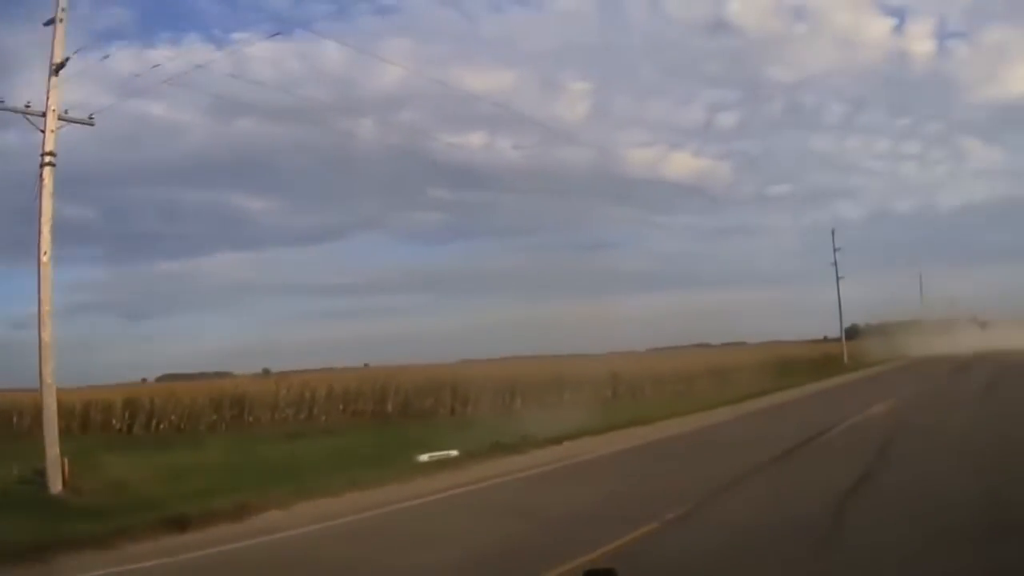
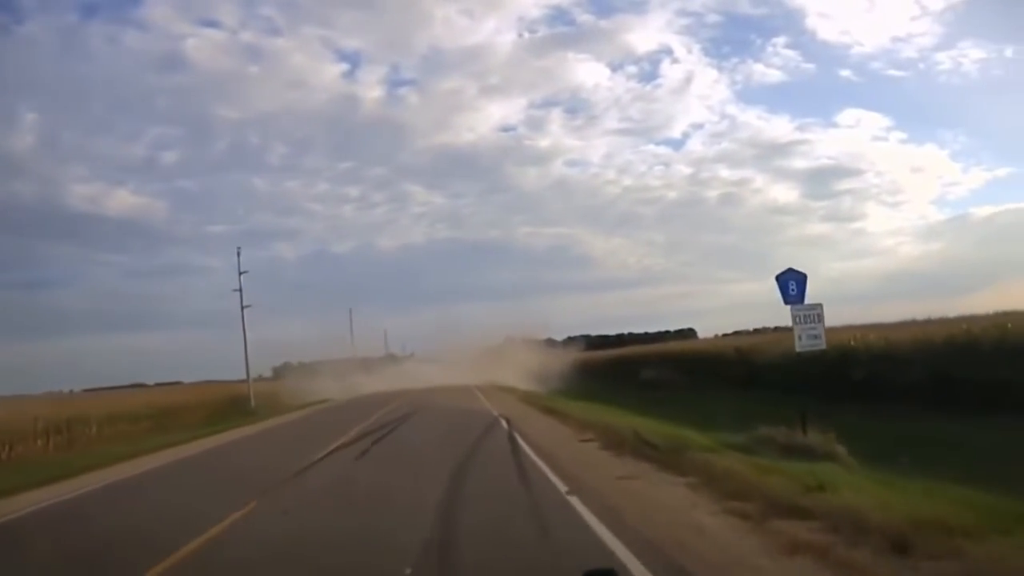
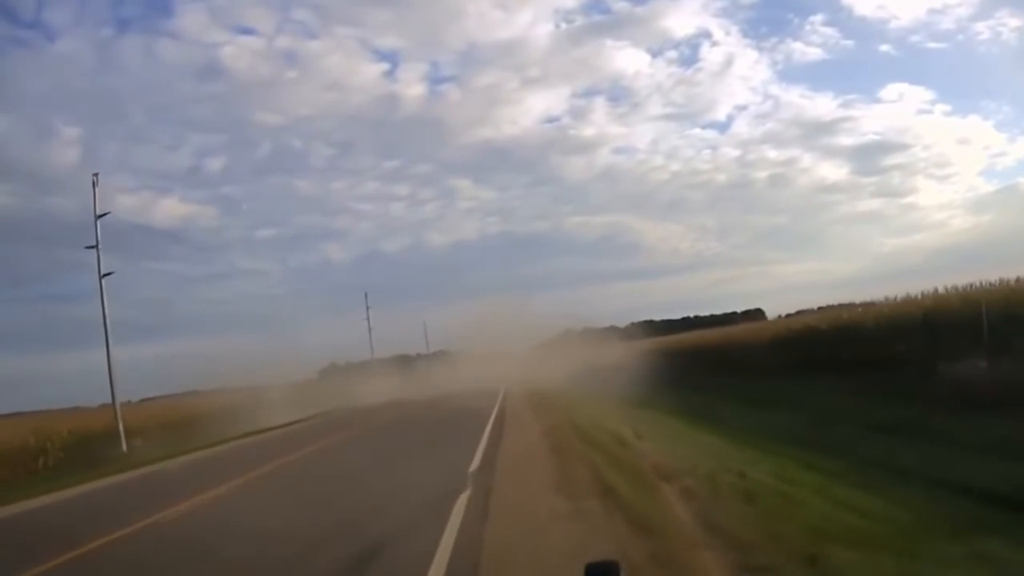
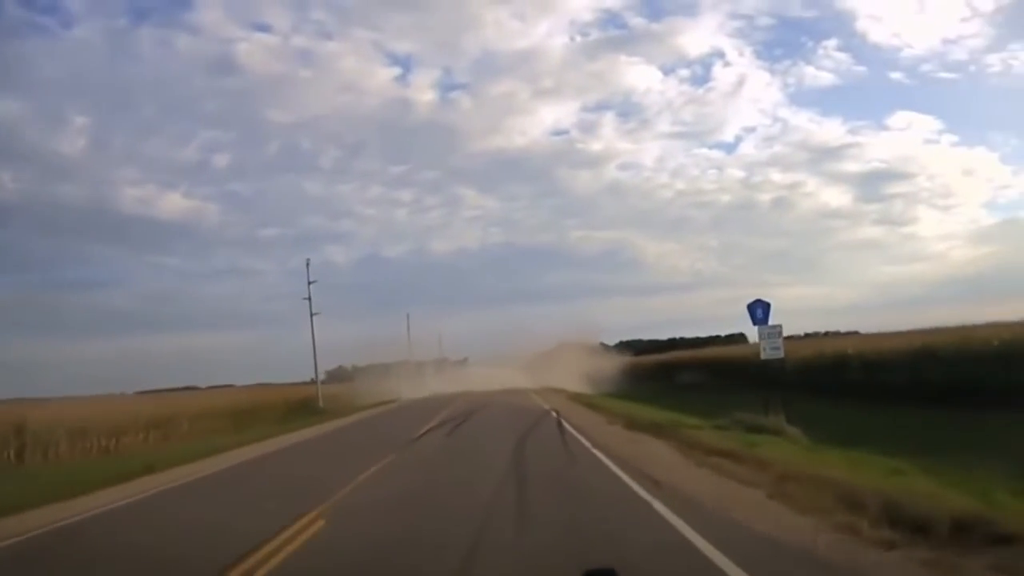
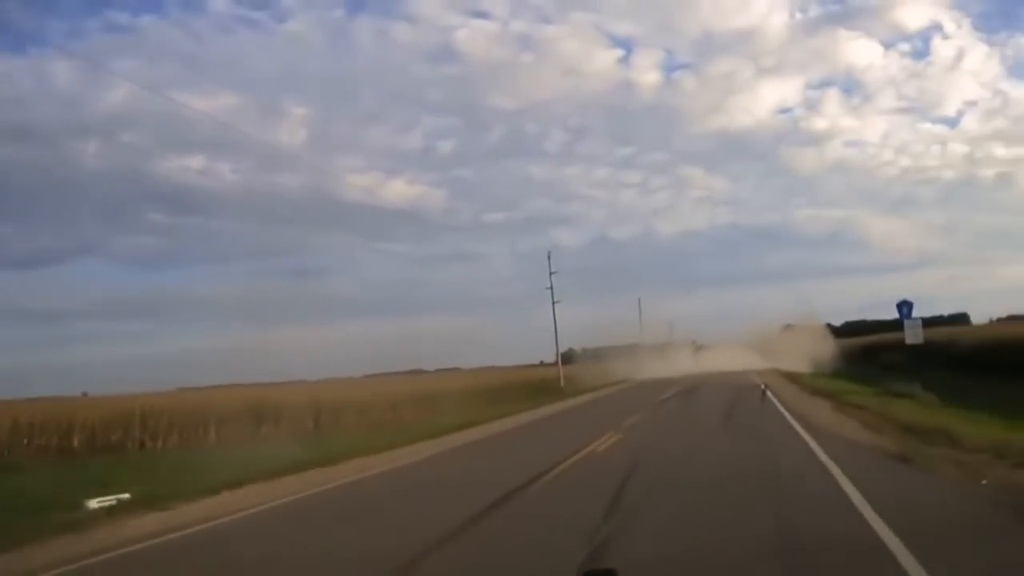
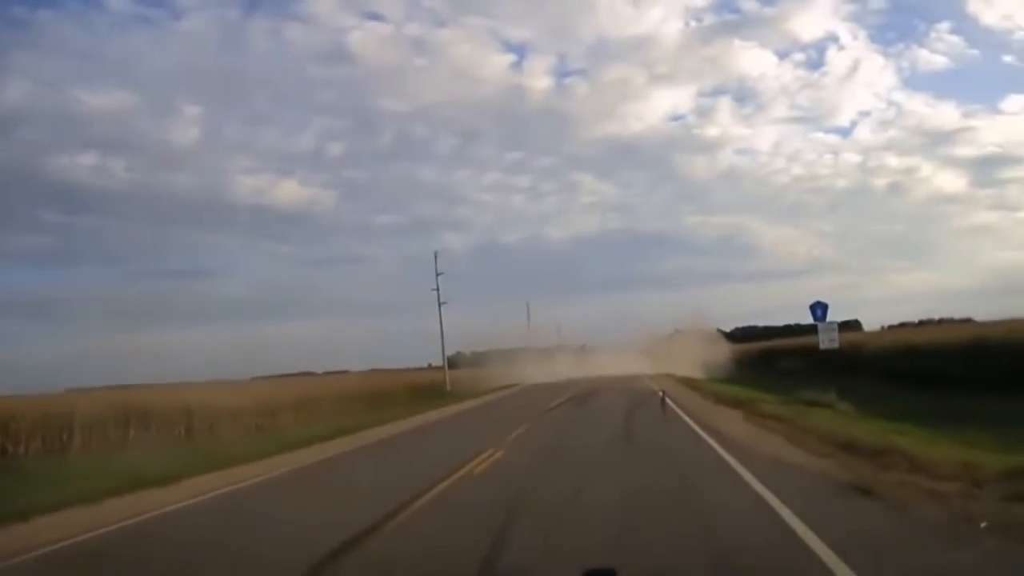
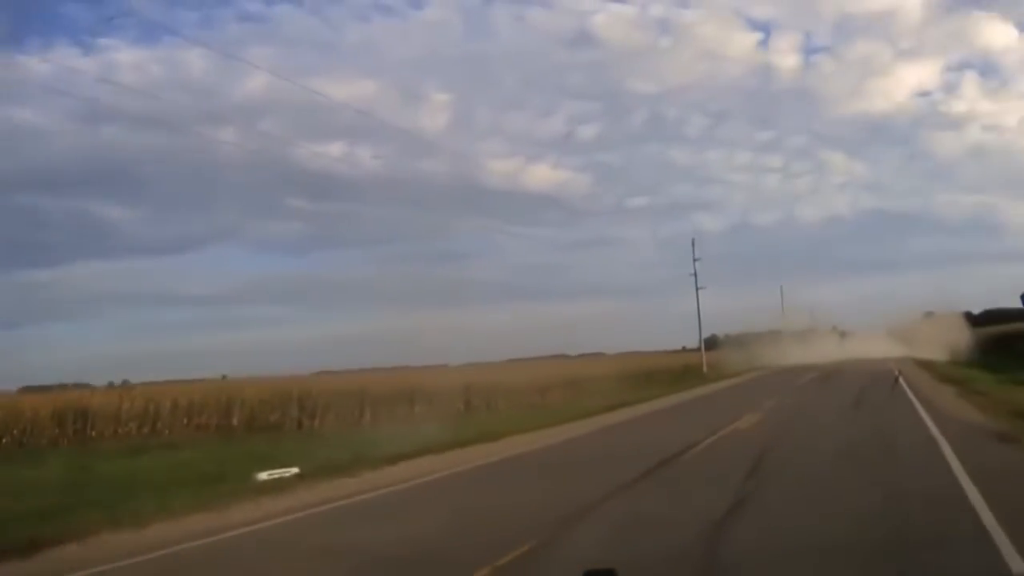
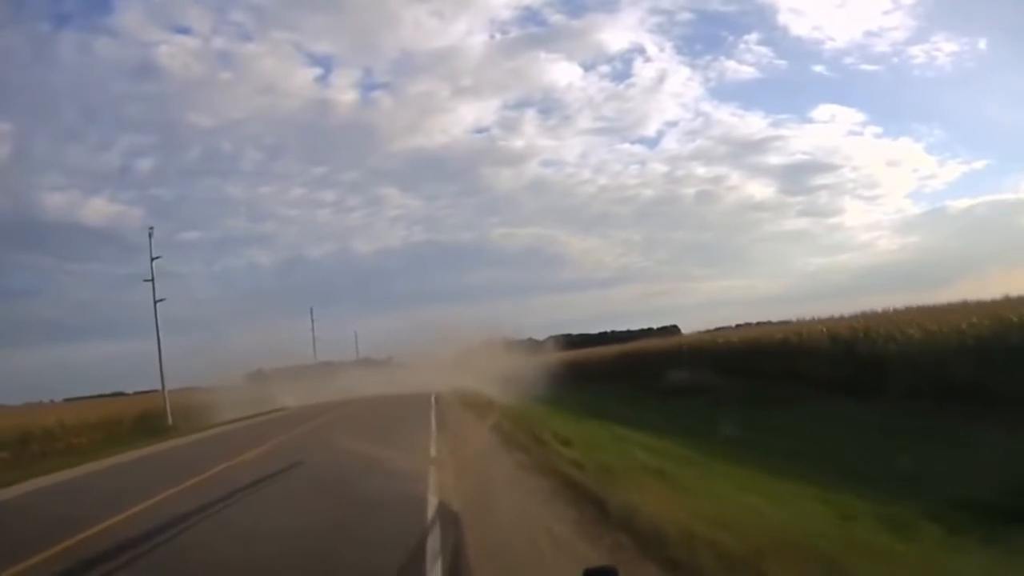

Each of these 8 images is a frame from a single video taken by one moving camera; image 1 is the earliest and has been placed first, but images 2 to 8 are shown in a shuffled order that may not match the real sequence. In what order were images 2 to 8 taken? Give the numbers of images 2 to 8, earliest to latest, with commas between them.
7, 5, 6, 4, 2, 8, 3
